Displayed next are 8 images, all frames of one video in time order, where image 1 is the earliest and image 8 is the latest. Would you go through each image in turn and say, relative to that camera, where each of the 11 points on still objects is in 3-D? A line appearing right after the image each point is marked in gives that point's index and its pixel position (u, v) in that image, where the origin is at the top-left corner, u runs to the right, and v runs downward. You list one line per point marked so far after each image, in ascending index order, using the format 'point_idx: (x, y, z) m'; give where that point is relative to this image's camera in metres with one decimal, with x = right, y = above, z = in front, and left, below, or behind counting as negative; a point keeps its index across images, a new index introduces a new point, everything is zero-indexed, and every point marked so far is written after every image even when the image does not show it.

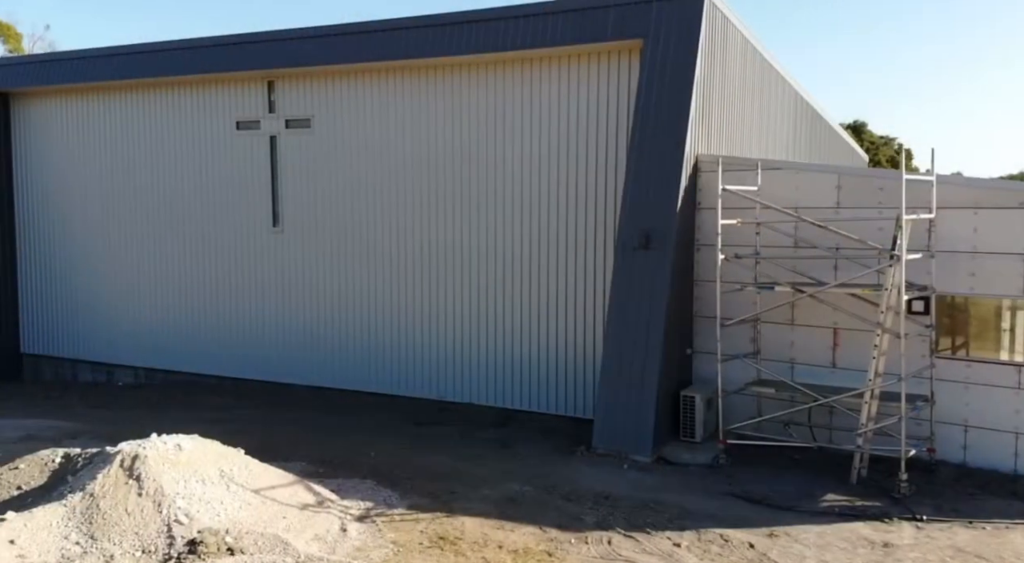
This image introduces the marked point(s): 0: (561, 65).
0: (+0.5, +2.1, +8.4) m
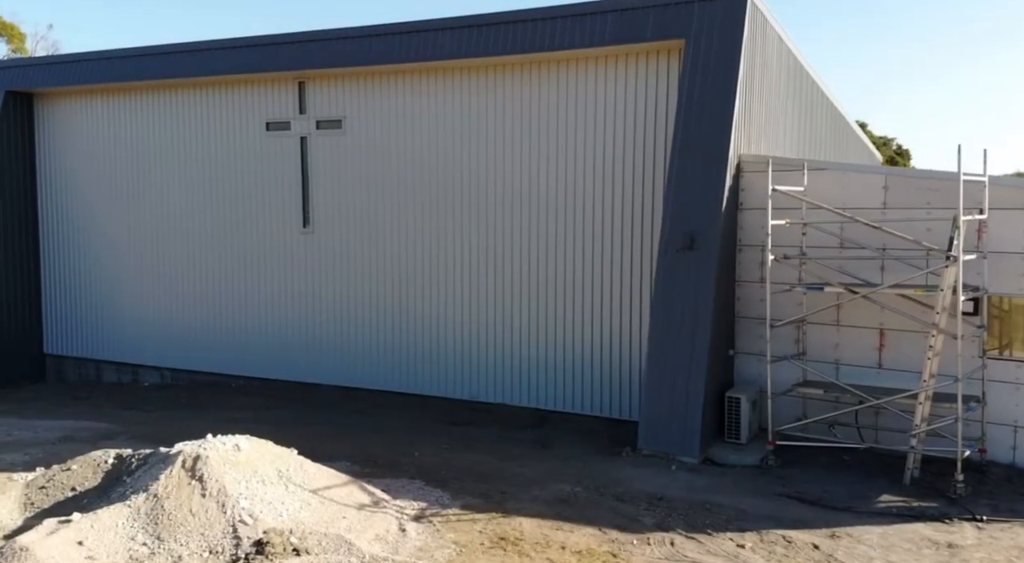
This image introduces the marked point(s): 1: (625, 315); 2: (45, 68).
0: (+0.9, +2.1, +8.4) m
1: (+1.2, -0.3, +8.4) m
2: (-6.6, +3.0, +12.0) m
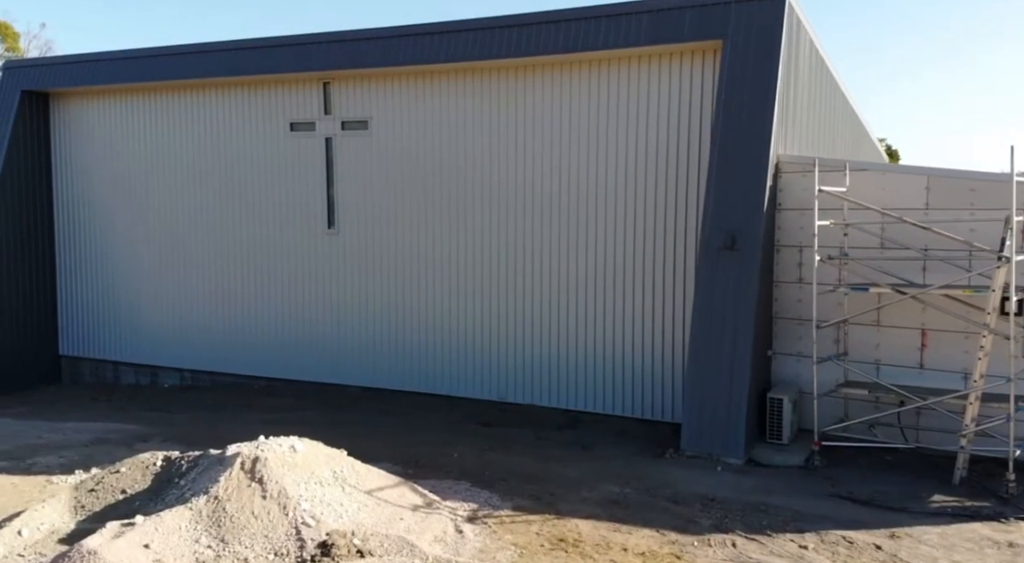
0: (+1.2, +2.1, +8.4) m
1: (+1.5, -0.3, +8.4) m
2: (-6.3, +3.0, +11.9) m
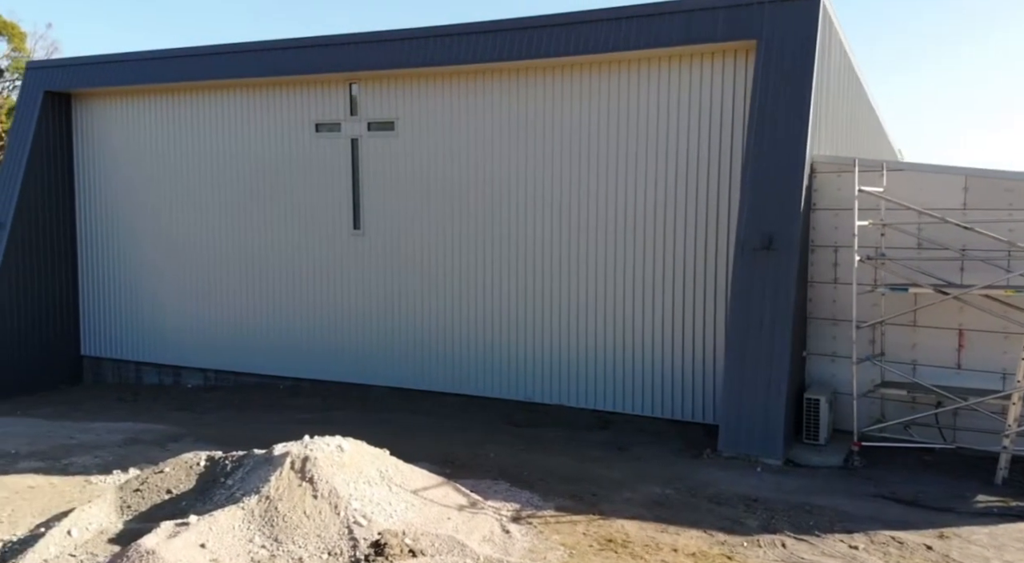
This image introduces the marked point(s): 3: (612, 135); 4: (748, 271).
0: (+1.5, +2.1, +8.4) m
1: (+1.8, -0.3, +8.4) m
2: (-6.0, +3.0, +11.9) m
3: (+1.0, +1.5, +8.8) m
4: (+2.0, +0.1, +7.1) m
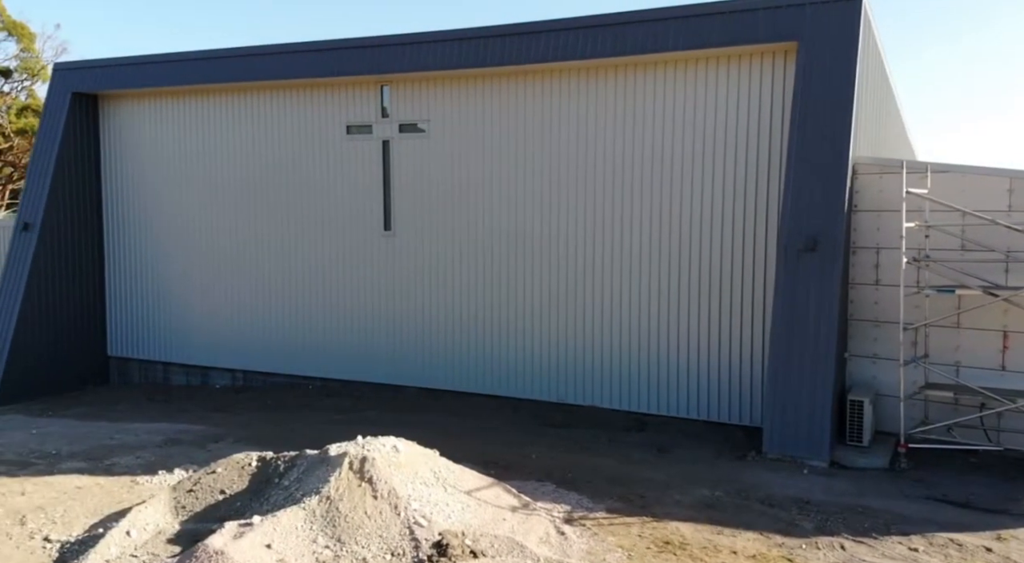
0: (+1.9, +2.1, +8.4) m
1: (+2.2, -0.4, +8.4) m
2: (-5.6, +3.0, +11.9) m
3: (+1.4, +1.5, +8.8) m
4: (+2.3, +0.1, +7.1) m
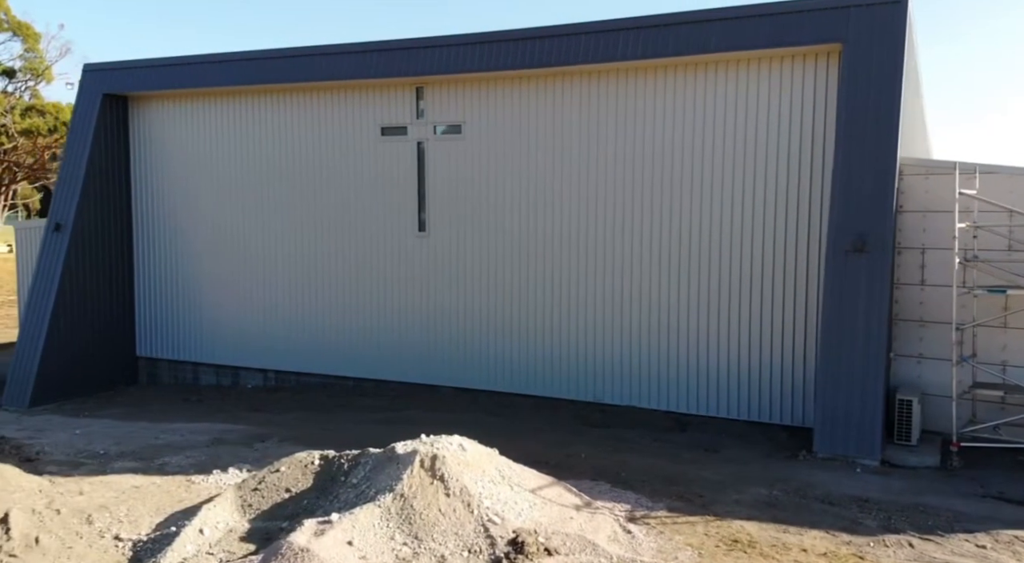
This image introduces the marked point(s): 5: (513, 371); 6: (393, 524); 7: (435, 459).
0: (+2.3, +2.1, +8.5) m
1: (+2.6, -0.4, +8.4) m
2: (-5.2, +3.0, +12.0) m
3: (+1.8, +1.5, +8.8) m
4: (+2.8, +0.1, +7.2) m
5: (0.0, -1.0, +10.0) m
6: (-0.7, -1.4, +4.9) m
7: (-0.5, -1.1, +5.2) m
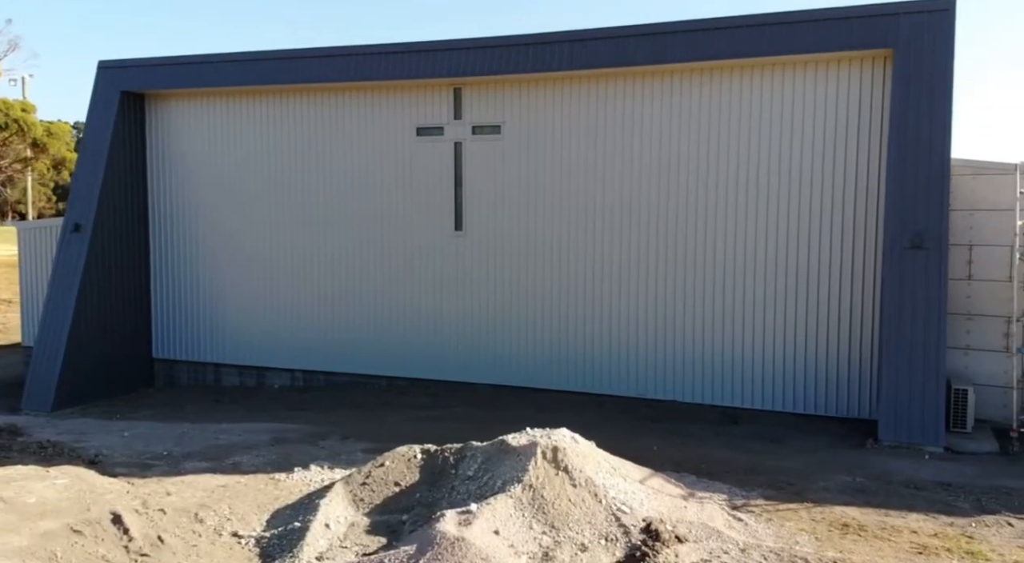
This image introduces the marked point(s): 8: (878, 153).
0: (+2.8, +2.1, +8.8) m
1: (+3.2, -0.3, +8.7) m
2: (-4.8, +3.0, +11.8) m
3: (+2.3, +1.5, +9.1) m
4: (+3.4, +0.1, +7.5) m
5: (+0.5, -1.0, +10.1) m
6: (+0.1, -1.4, +5.0) m
7: (+0.3, -1.1, +5.4) m
8: (+3.7, +1.3, +8.6) m
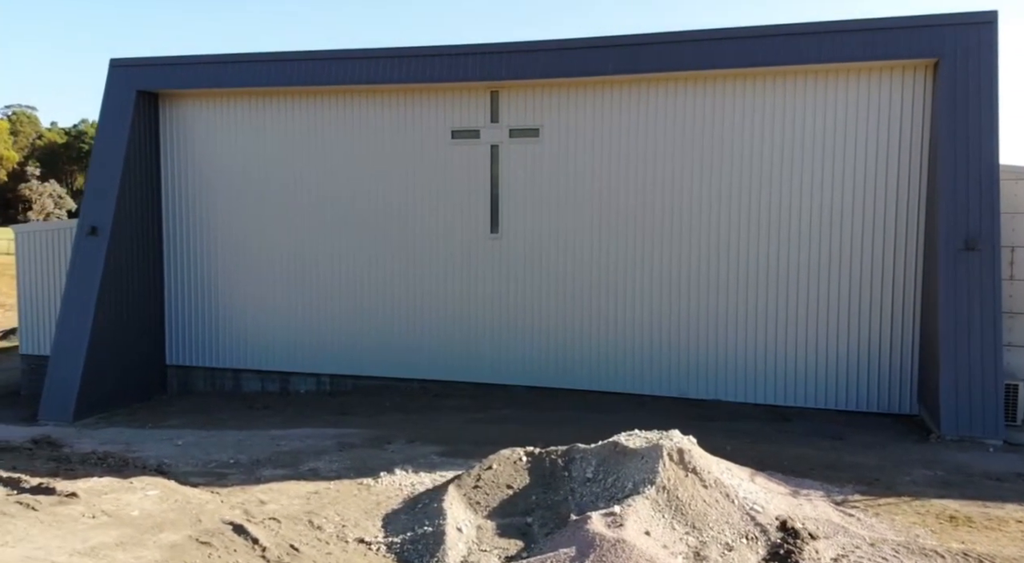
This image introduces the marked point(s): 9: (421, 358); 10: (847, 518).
0: (+3.4, +2.1, +9.0) m
1: (+3.7, -0.3, +9.0) m
2: (-4.5, +2.9, +11.6) m
3: (+2.9, +1.5, +9.3) m
4: (+4.0, +0.1, +7.8) m
5: (+1.0, -1.0, +10.3) m
6: (+0.9, -1.4, +5.1) m
7: (+1.1, -1.1, +5.5) m
8: (+4.3, +1.3, +9.0) m
9: (-1.2, -1.0, +11.1) m
10: (+2.2, -1.6, +5.6) m
